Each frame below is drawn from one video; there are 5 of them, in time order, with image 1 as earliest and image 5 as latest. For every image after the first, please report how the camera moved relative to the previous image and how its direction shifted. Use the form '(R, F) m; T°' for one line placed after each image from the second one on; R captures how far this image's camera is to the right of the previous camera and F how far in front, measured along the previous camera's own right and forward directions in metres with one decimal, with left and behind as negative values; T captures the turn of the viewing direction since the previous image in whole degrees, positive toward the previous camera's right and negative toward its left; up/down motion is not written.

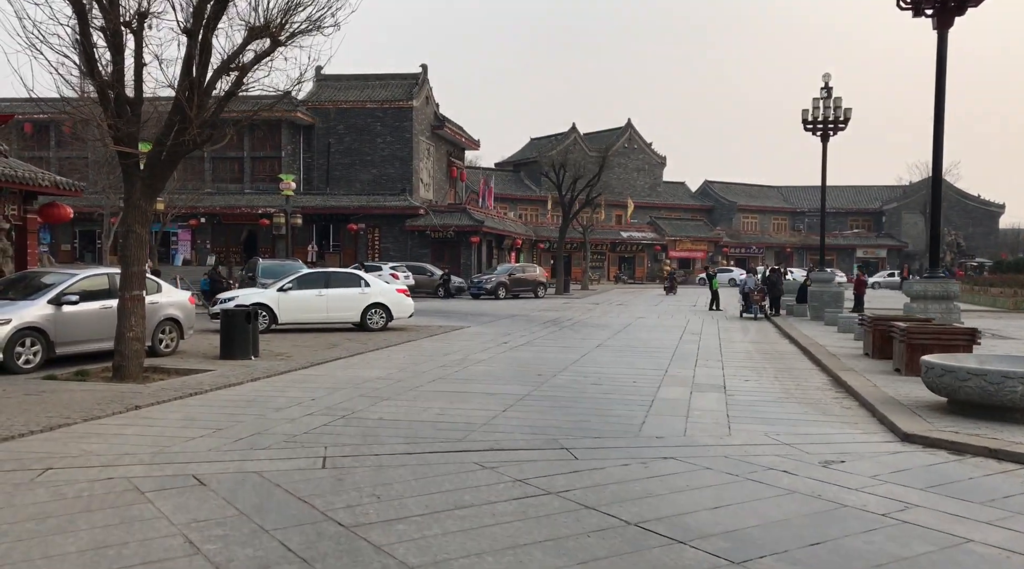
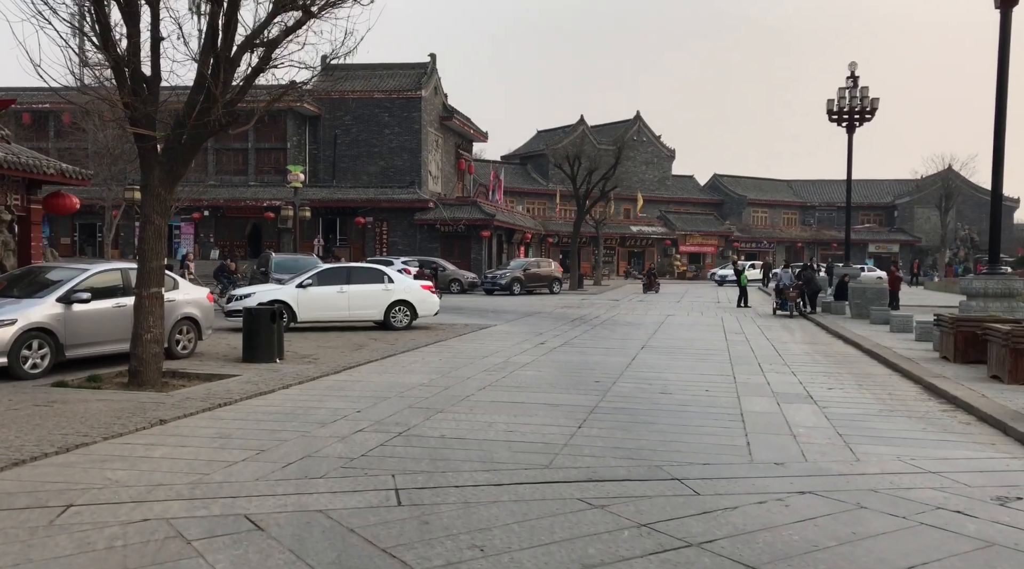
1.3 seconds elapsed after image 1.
(-0.7, +1.1) m; 0°
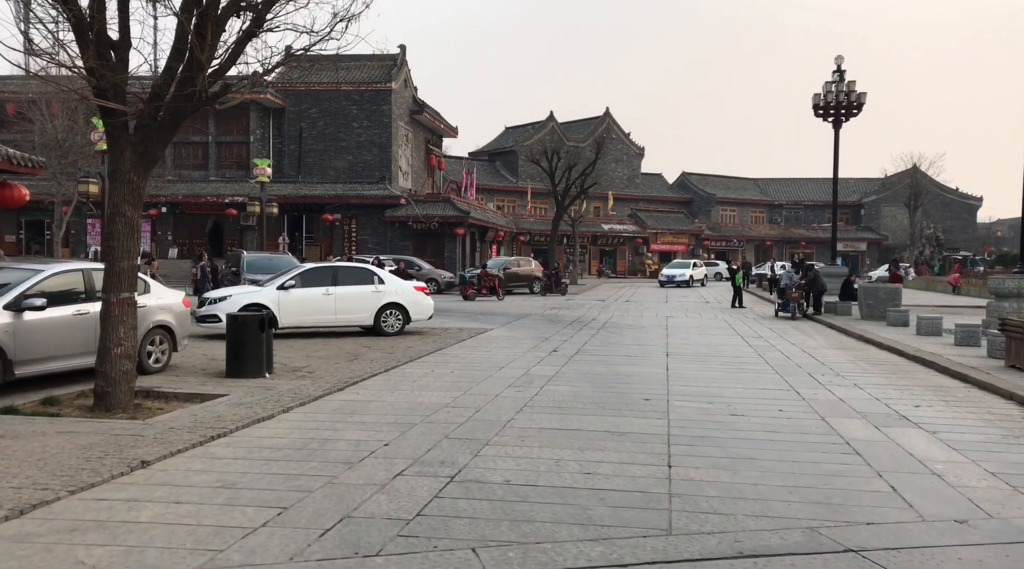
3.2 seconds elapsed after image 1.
(-0.8, +1.5) m; +3°
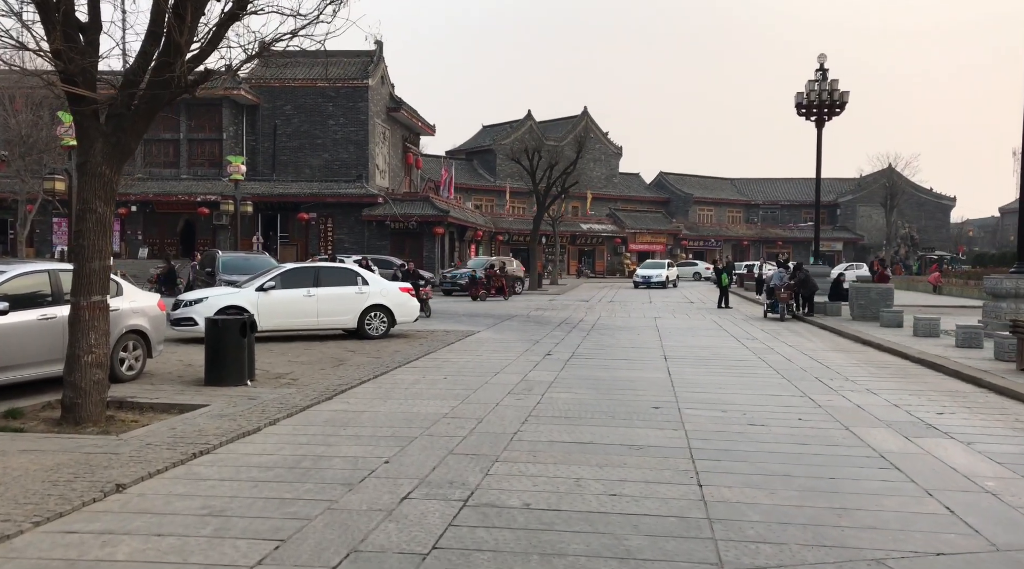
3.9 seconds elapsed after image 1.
(-0.3, +0.6) m; +2°
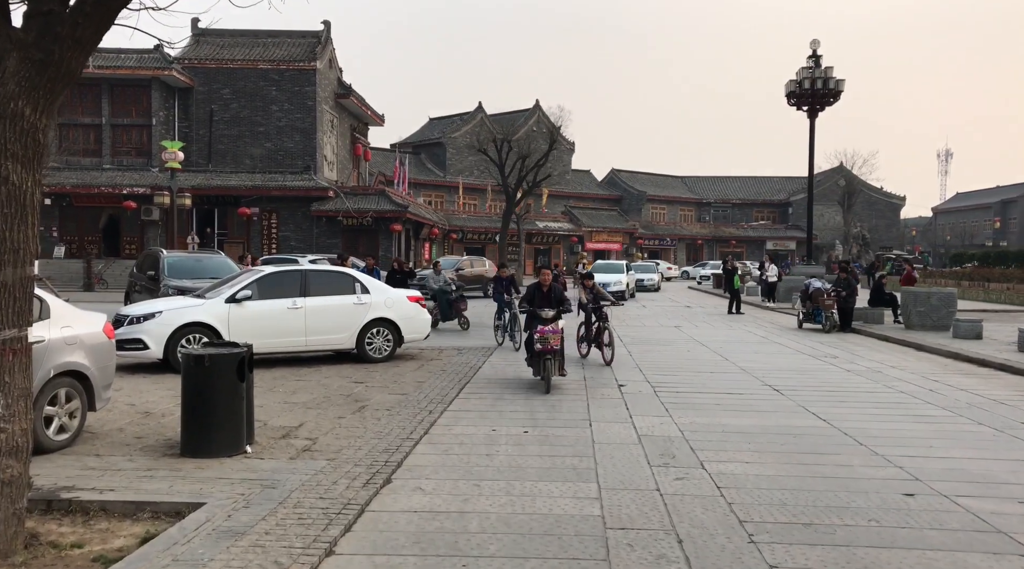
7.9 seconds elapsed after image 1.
(-1.6, +3.3) m; +5°
